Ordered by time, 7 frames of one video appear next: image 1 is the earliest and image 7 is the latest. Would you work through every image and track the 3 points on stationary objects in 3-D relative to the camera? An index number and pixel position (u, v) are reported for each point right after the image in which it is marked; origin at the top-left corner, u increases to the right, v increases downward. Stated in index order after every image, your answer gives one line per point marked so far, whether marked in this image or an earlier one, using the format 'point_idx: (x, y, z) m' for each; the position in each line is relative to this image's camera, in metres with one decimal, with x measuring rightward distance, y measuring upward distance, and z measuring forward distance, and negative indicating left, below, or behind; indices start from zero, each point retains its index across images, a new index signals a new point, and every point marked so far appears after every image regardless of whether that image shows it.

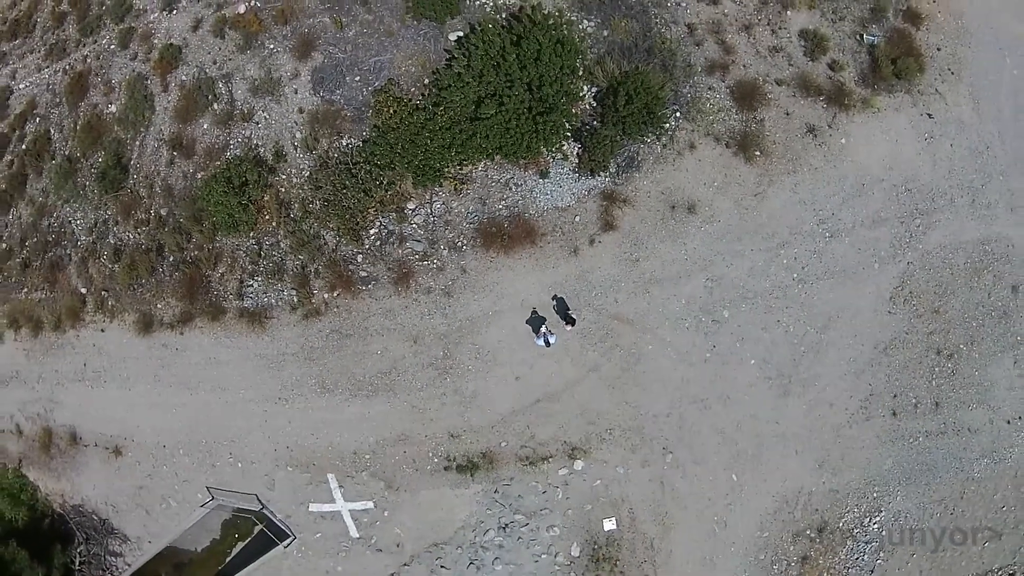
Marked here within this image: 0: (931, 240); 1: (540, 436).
0: (+12.2, +1.4, +17.6) m
1: (+0.8, -4.0, +17.0) m
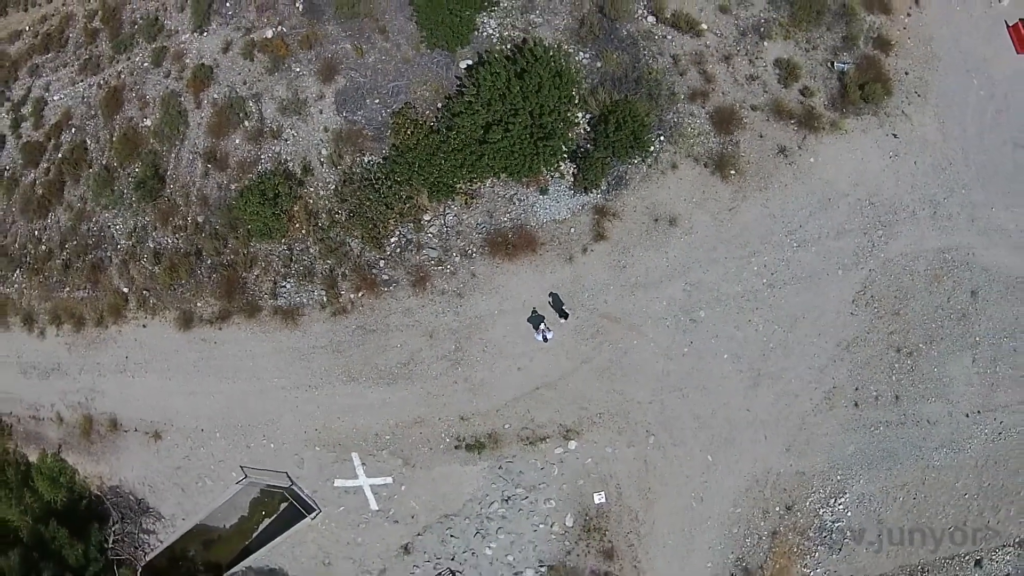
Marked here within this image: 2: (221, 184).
0: (+12.3, +1.3, +19.5) m
1: (+0.9, -4.1, +18.9) m
2: (-9.4, +3.4, +19.7) m
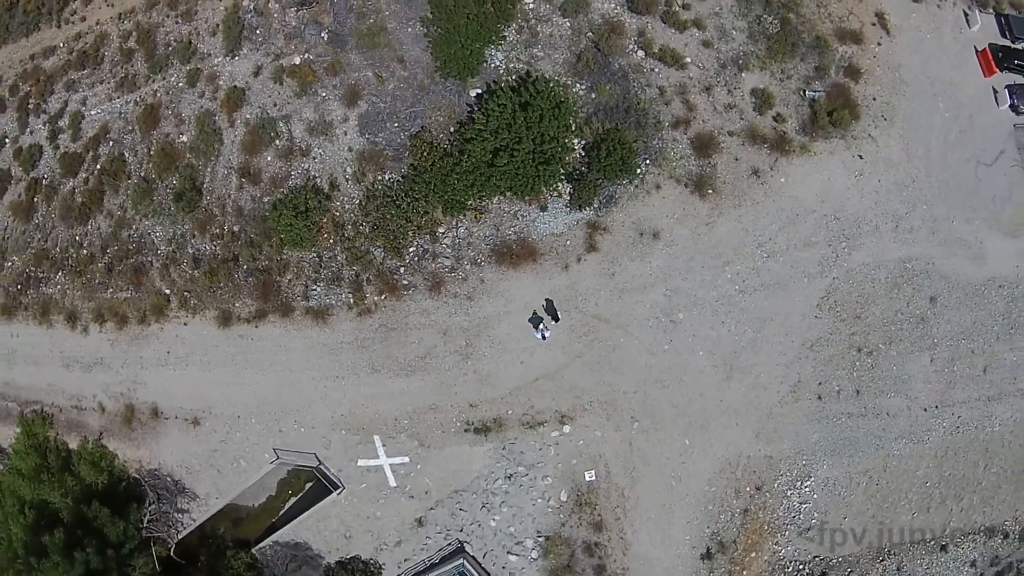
0: (+12.4, +1.0, +21.7) m
1: (+0.9, -4.2, +21.1) m
2: (-9.3, +3.3, +21.9) m
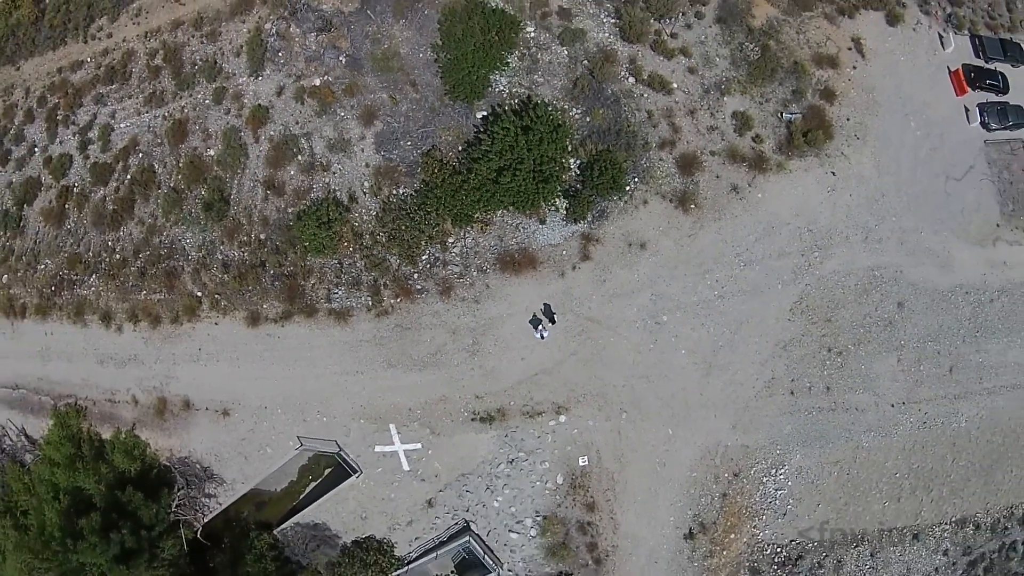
0: (+12.4, +0.8, +23.8) m
1: (+1.0, -4.4, +23.2) m
2: (-9.2, +3.2, +24.0) m
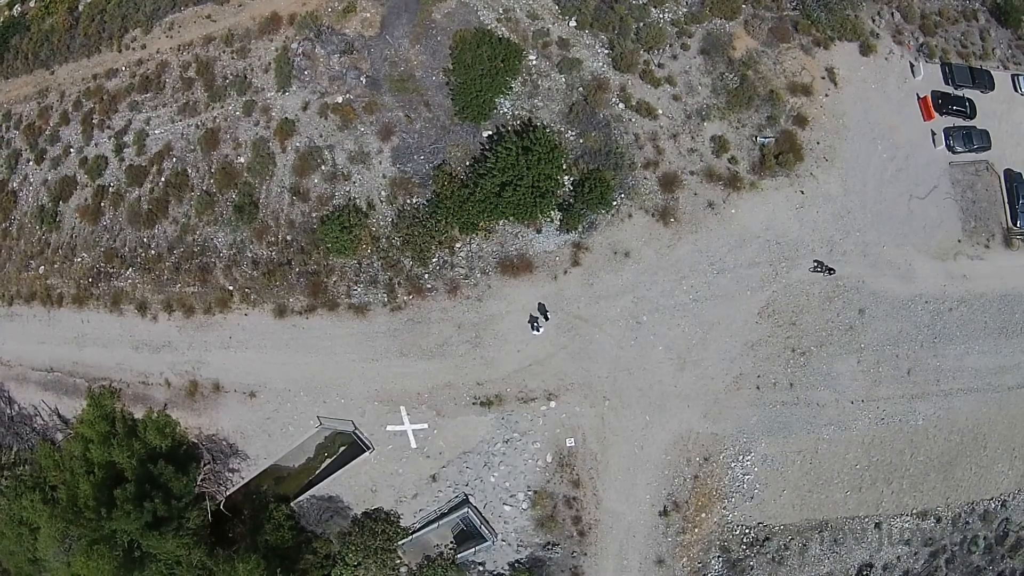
0: (+12.4, +0.5, +26.6) m
1: (+0.8, -4.4, +26.0) m
2: (-9.2, +3.4, +26.8) m
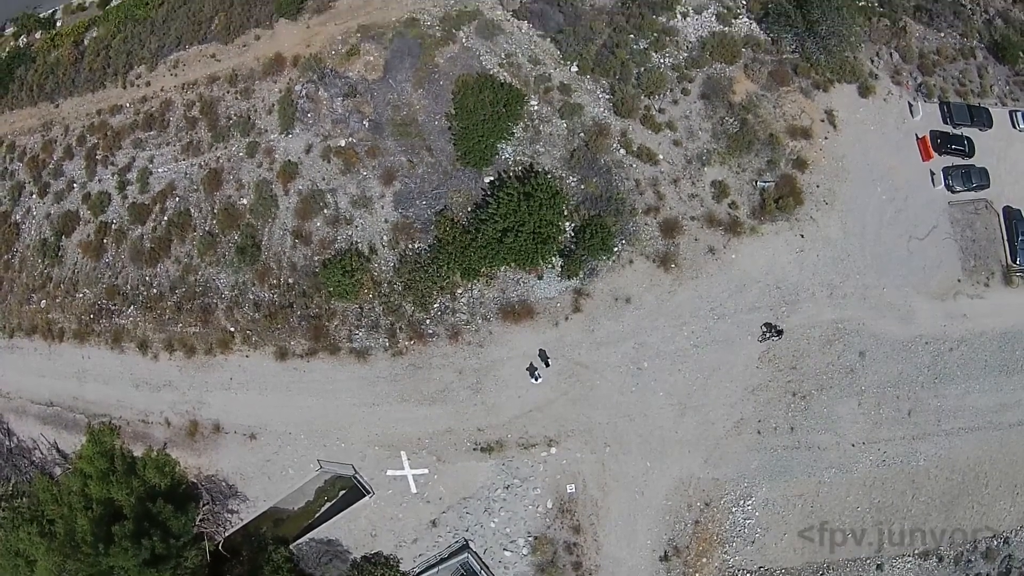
0: (+12.4, -1.4, +26.7) m
1: (+0.9, -6.2, +25.9) m
2: (-9.2, +1.5, +27.1) m
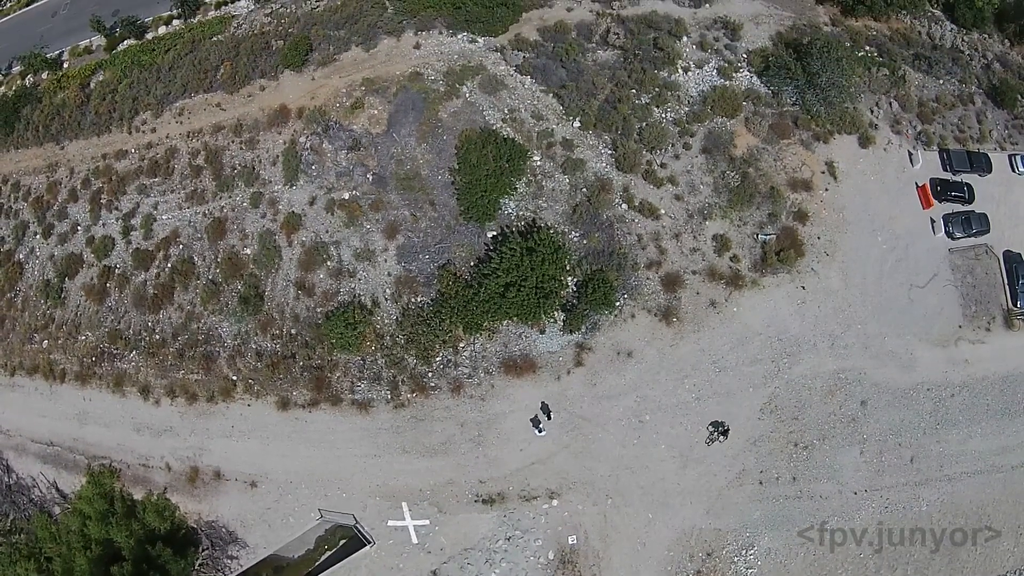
0: (+12.5, -3.5, +27.0) m
1: (+0.9, -8.3, +26.0) m
2: (-9.1, -0.6, +27.5) m
